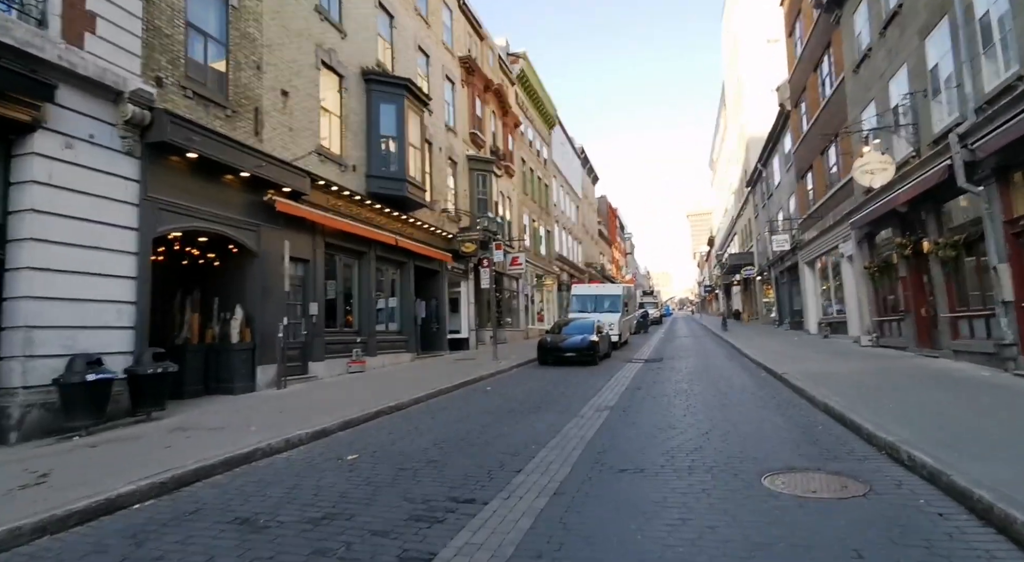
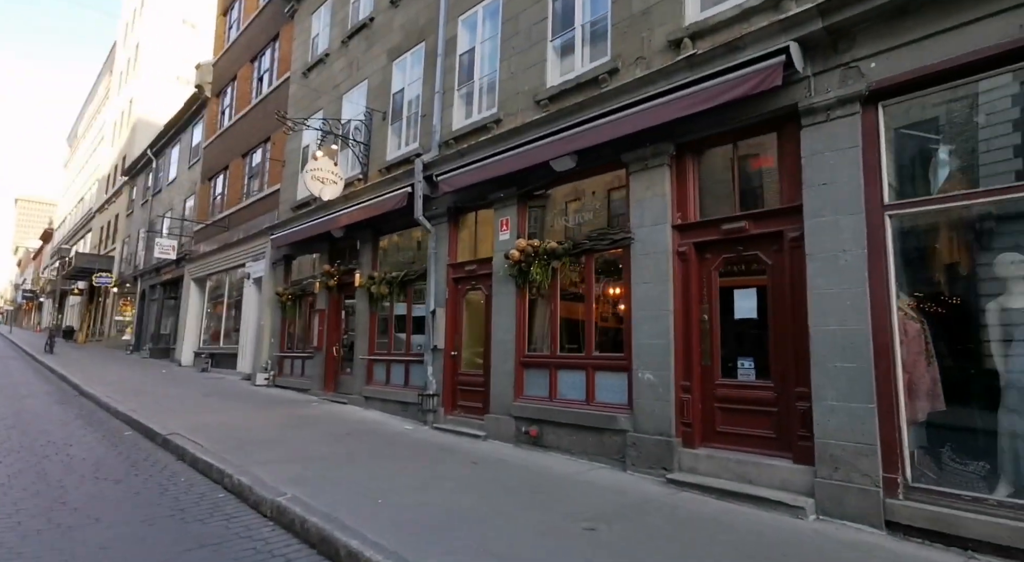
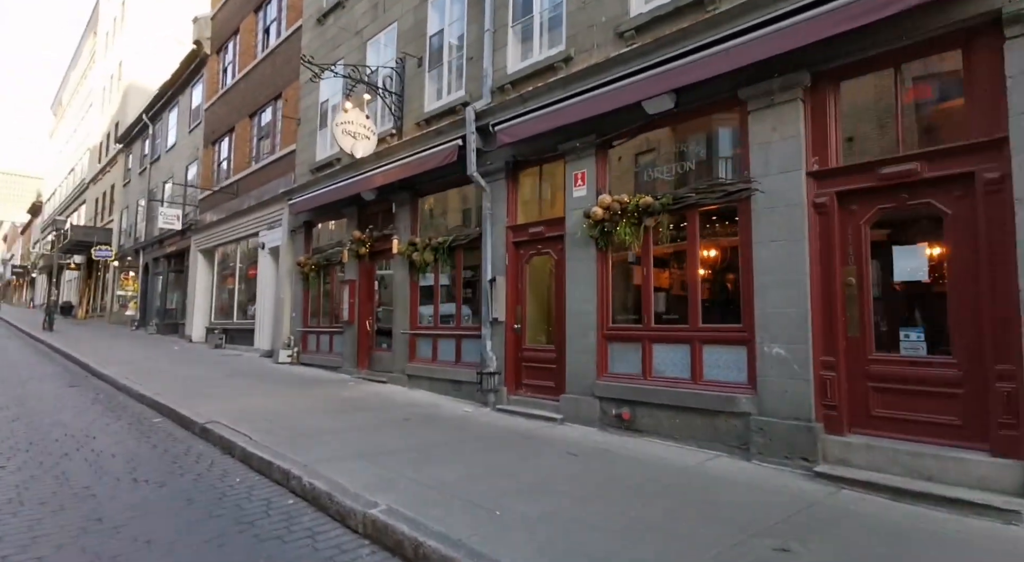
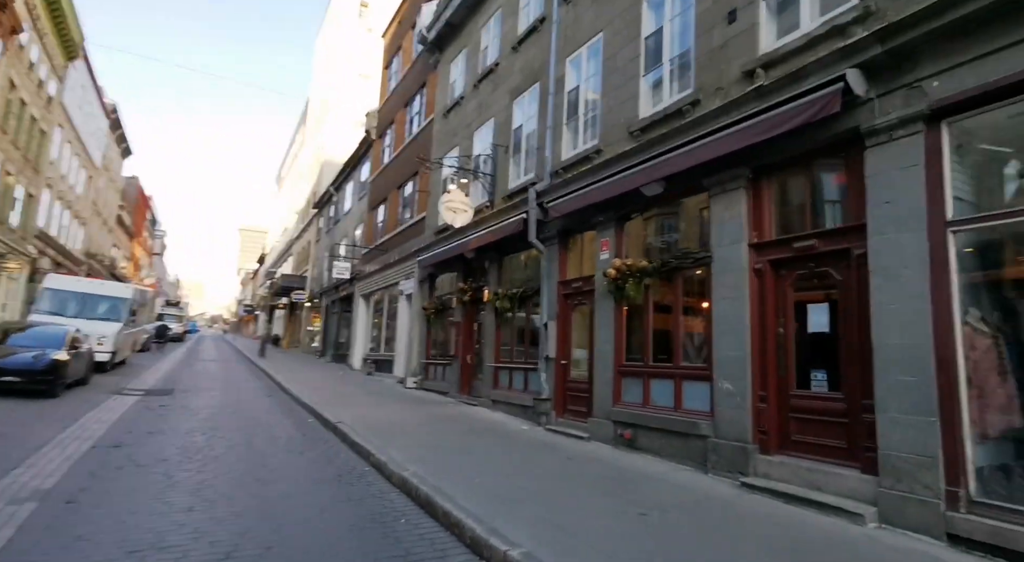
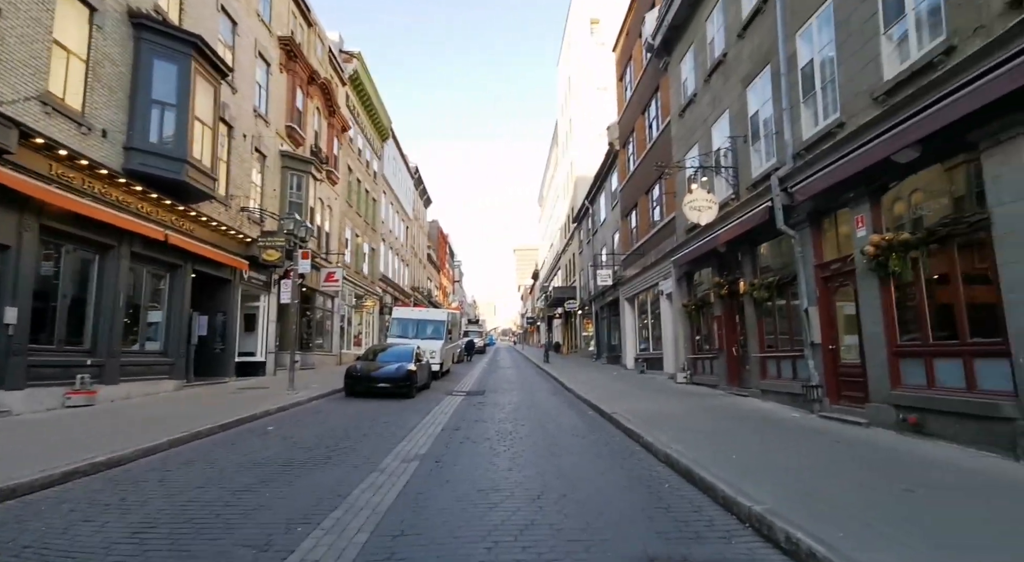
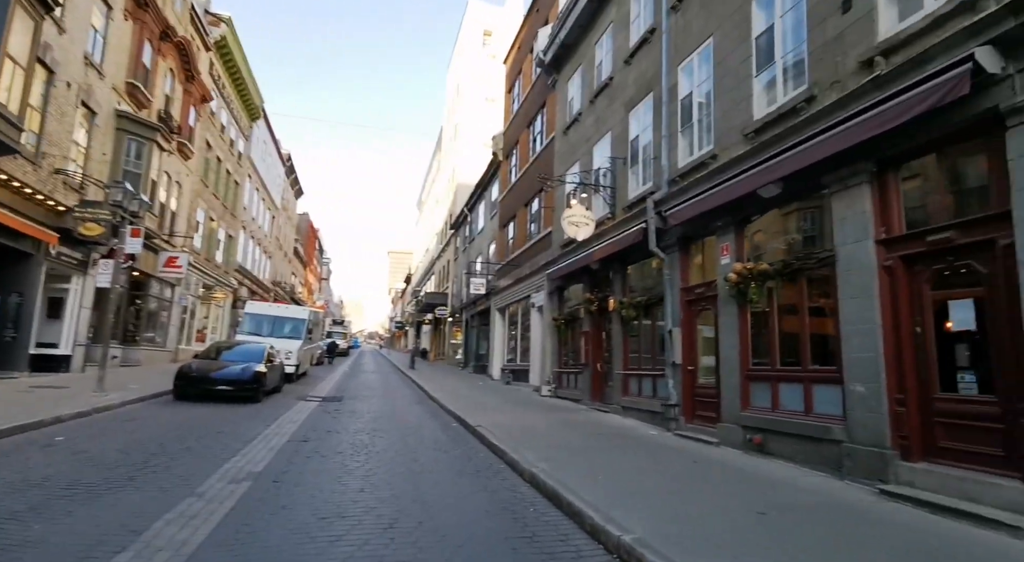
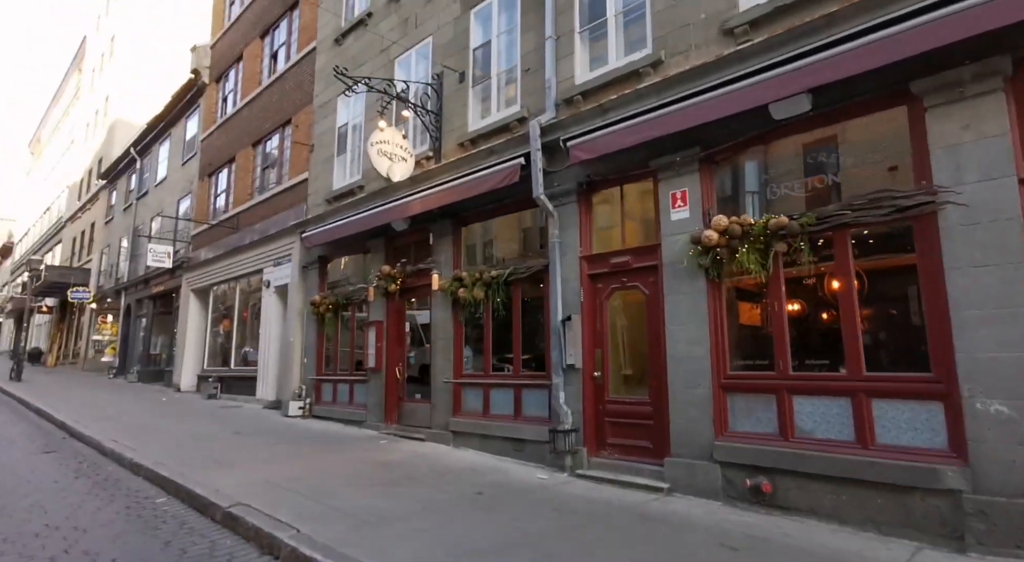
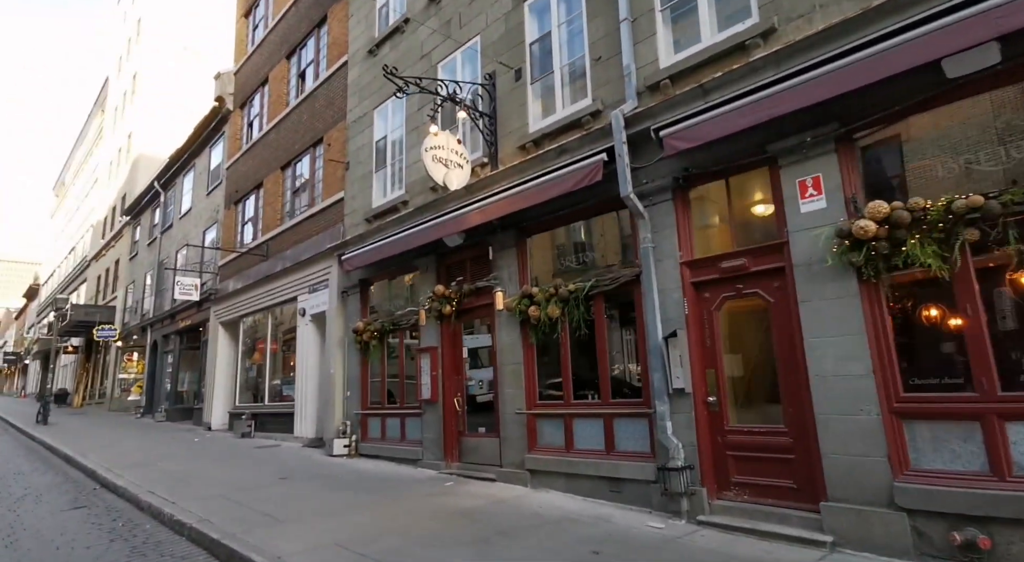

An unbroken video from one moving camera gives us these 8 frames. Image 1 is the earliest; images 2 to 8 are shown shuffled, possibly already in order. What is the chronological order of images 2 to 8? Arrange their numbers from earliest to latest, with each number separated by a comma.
5, 6, 4, 2, 3, 7, 8
